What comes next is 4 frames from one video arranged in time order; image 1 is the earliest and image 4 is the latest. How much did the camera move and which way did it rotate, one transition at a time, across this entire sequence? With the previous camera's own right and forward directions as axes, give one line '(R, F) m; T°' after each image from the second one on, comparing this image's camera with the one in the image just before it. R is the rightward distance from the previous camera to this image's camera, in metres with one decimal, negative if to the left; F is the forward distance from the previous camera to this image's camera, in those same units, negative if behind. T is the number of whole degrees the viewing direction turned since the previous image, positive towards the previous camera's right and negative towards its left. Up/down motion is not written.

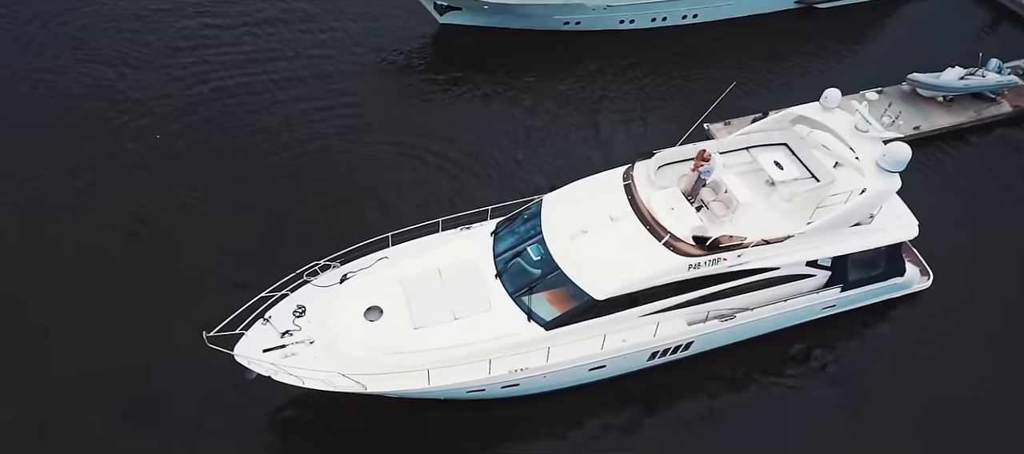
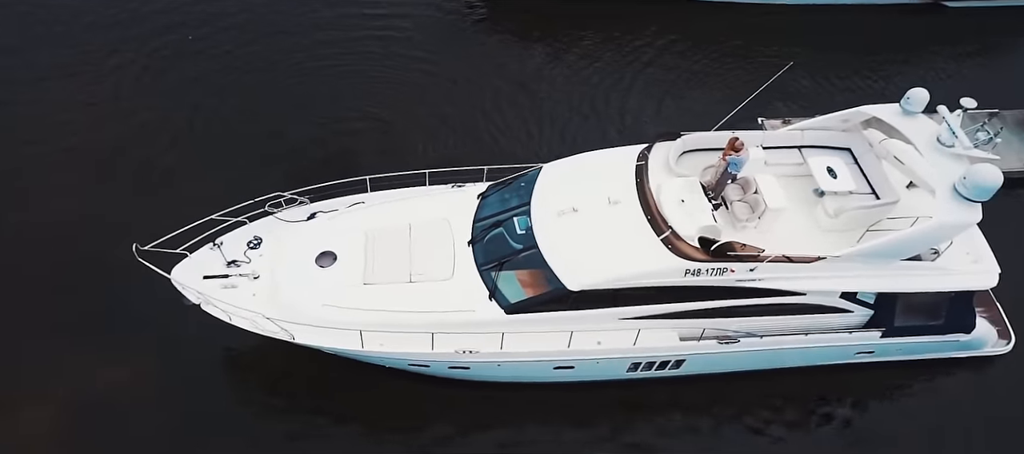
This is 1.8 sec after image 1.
(+1.8, +1.6) m; -7°
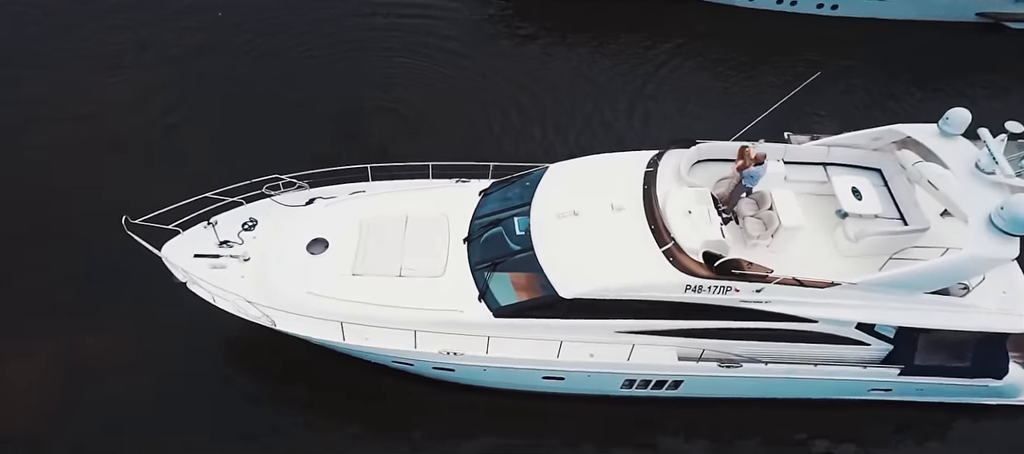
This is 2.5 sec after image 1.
(+0.6, +0.5) m; -3°
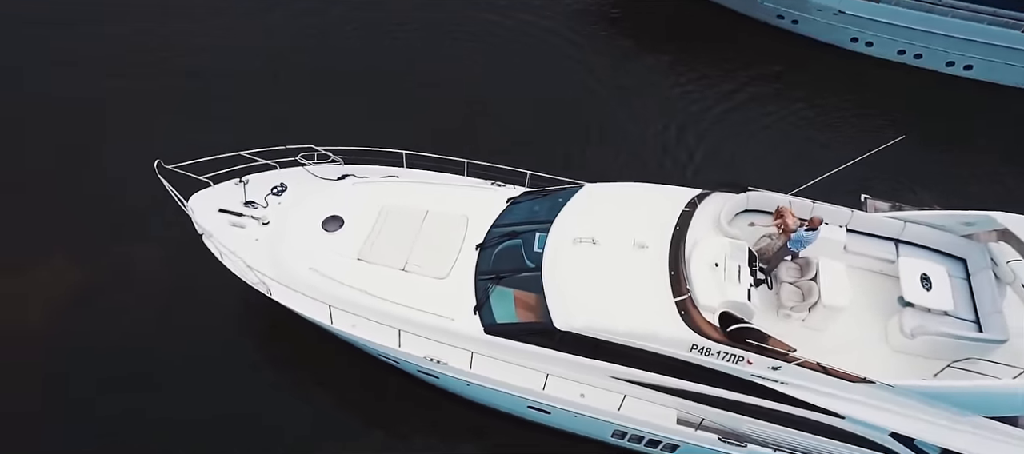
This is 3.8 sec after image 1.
(+1.1, +0.7) m; -8°
